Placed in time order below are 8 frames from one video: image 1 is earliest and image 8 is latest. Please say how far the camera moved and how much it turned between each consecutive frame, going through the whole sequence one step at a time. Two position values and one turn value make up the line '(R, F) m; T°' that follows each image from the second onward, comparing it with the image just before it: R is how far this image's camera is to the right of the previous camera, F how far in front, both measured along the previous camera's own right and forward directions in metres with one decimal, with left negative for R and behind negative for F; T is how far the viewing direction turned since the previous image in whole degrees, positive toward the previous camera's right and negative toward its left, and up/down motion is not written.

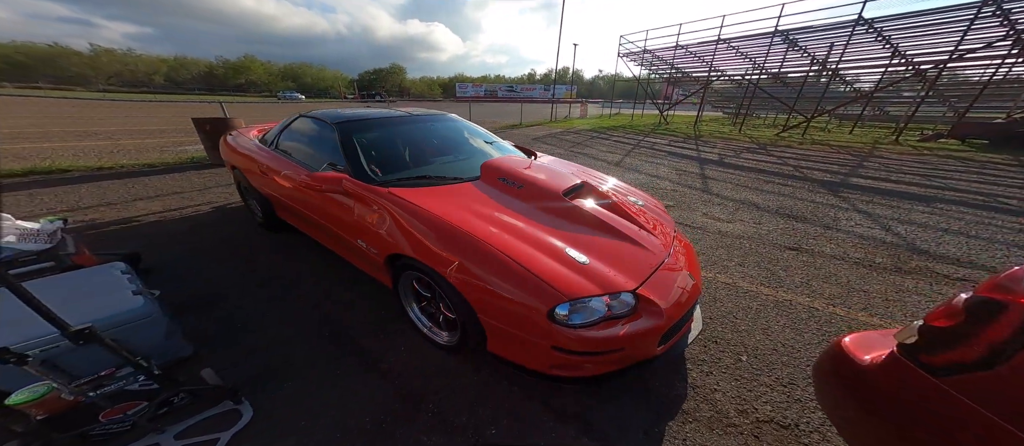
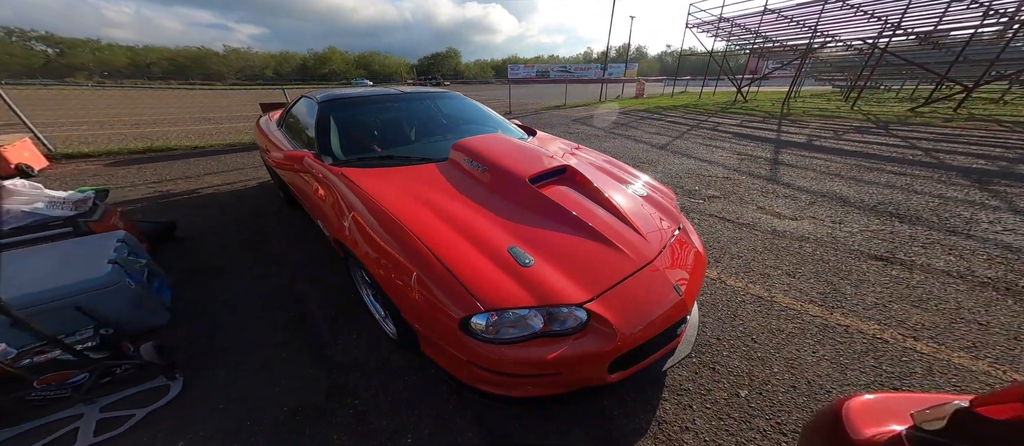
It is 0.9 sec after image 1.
(+0.6, +0.3) m; -12°
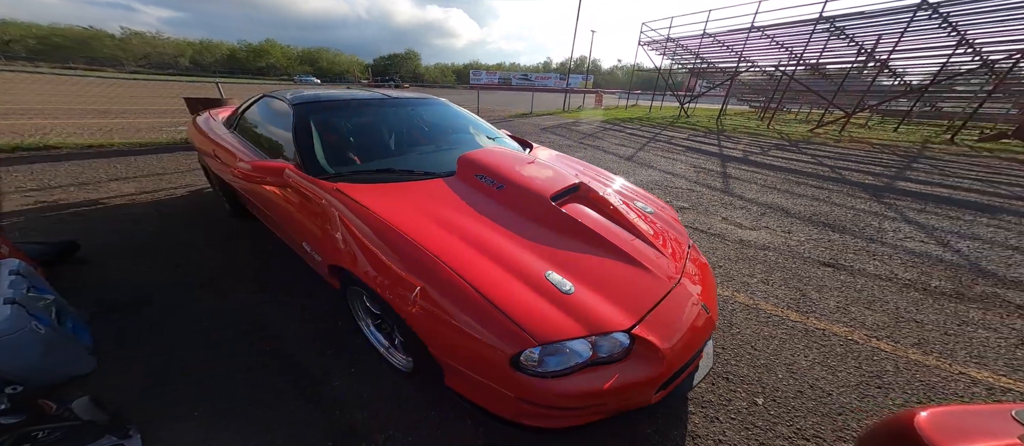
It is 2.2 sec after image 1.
(-0.3, +0.1) m; +9°
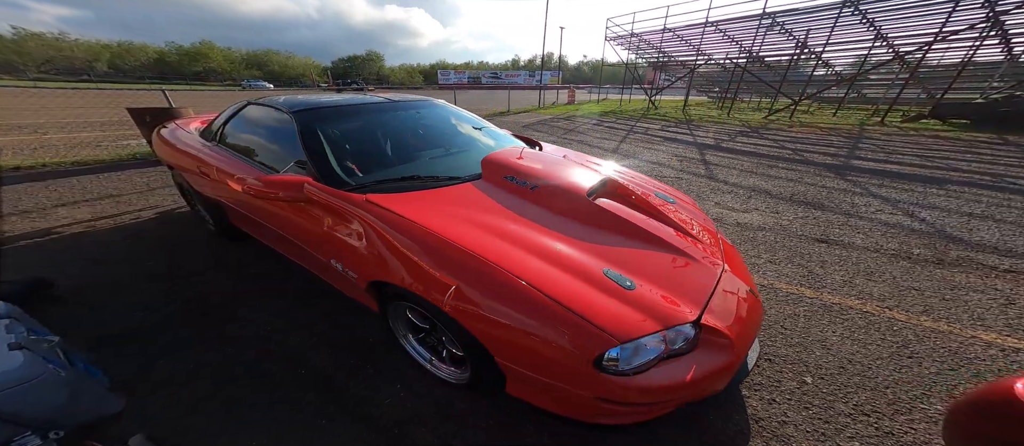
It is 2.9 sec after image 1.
(-0.3, +0.1) m; +5°
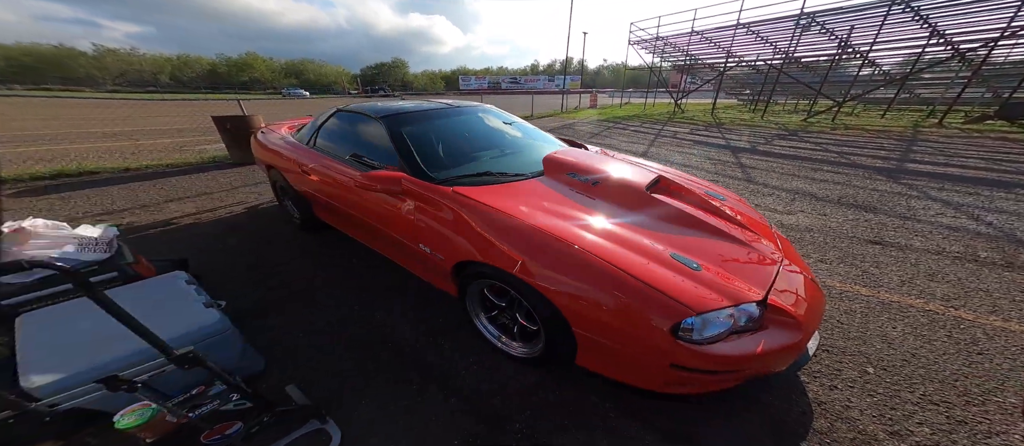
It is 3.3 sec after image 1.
(-0.3, -0.2) m; -4°
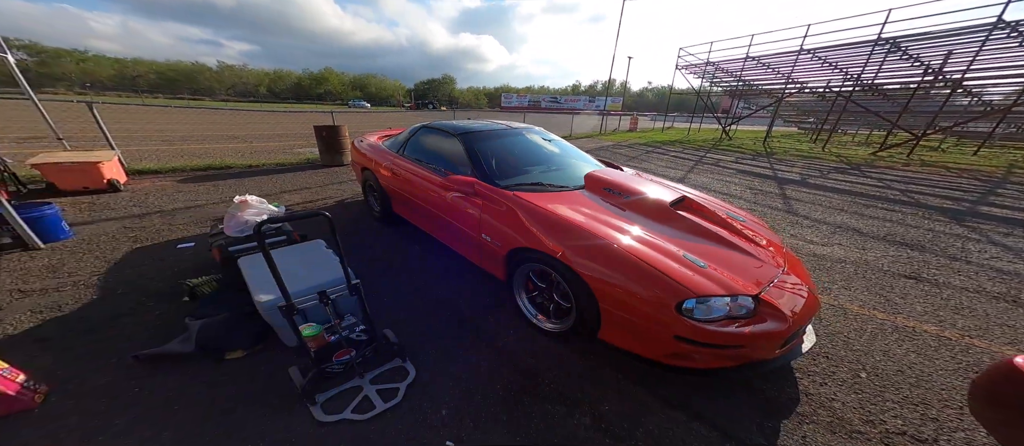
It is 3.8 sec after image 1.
(-0.1, -0.5) m; -7°
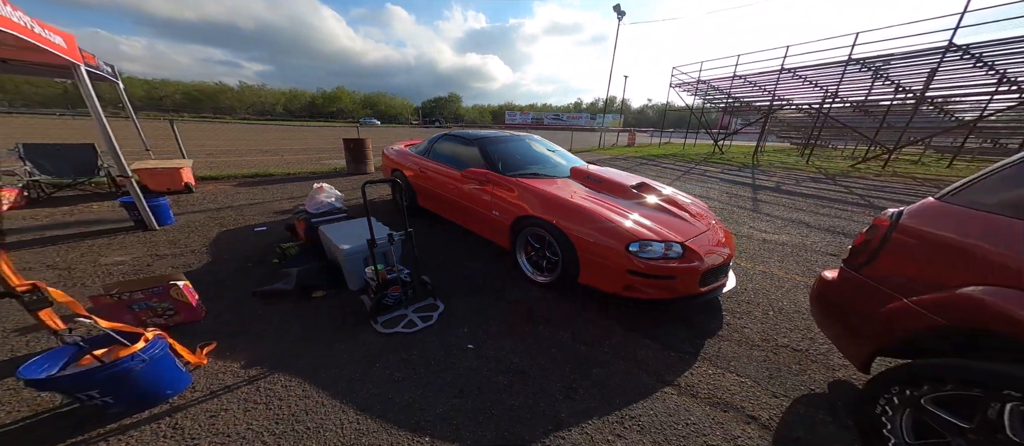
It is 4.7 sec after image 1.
(0.0, -0.7) m; -1°
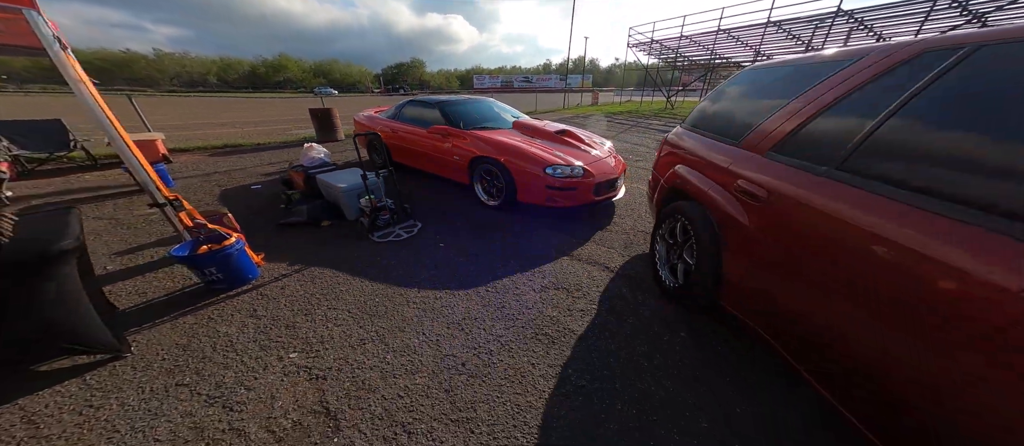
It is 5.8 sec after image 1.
(+0.2, -0.9) m; +5°
